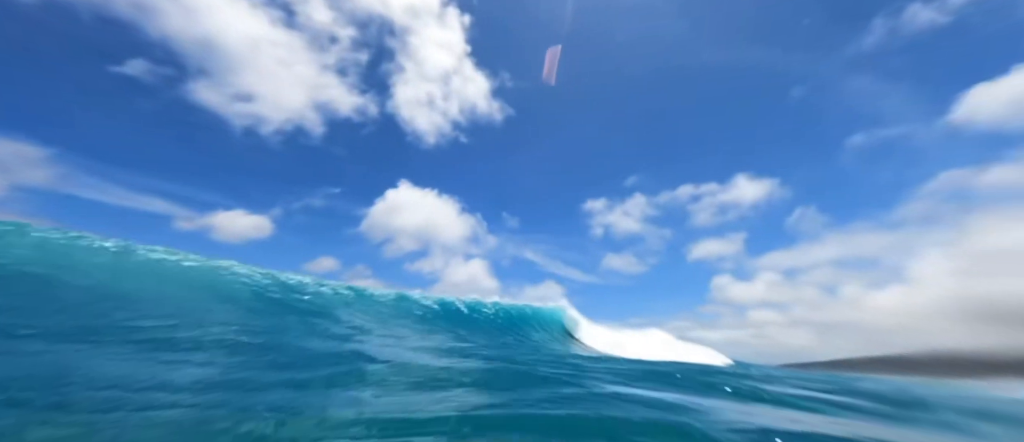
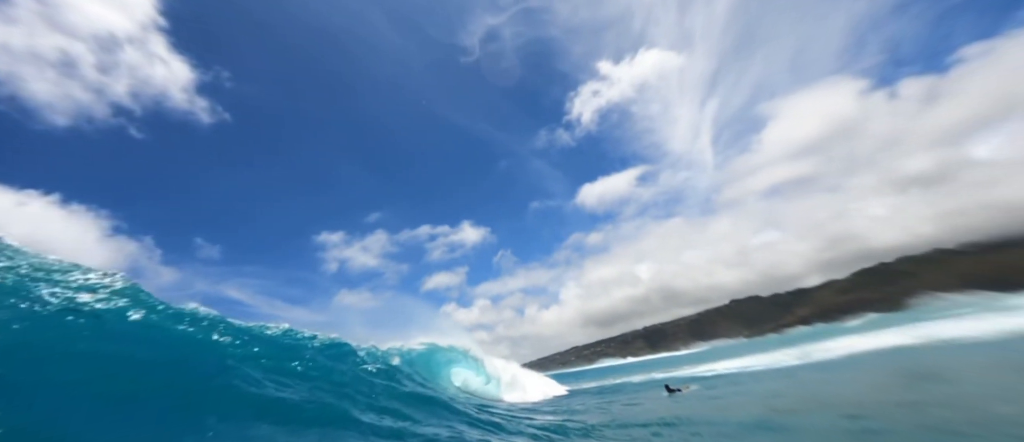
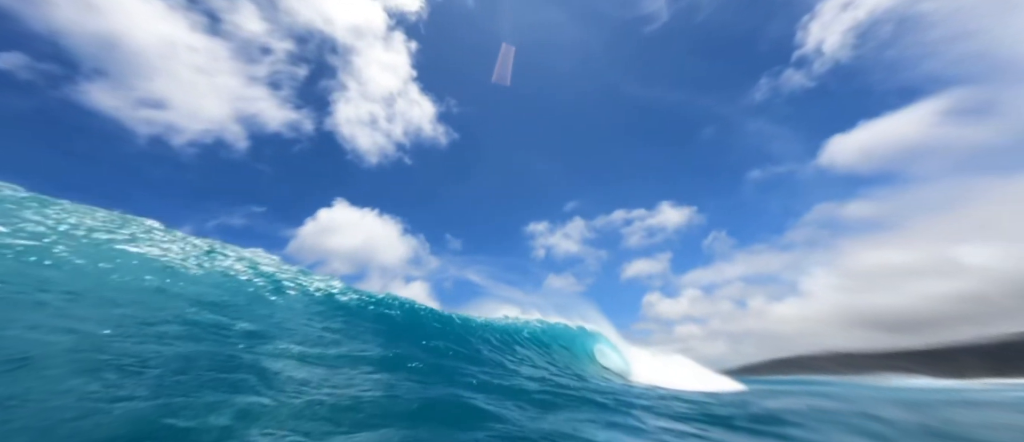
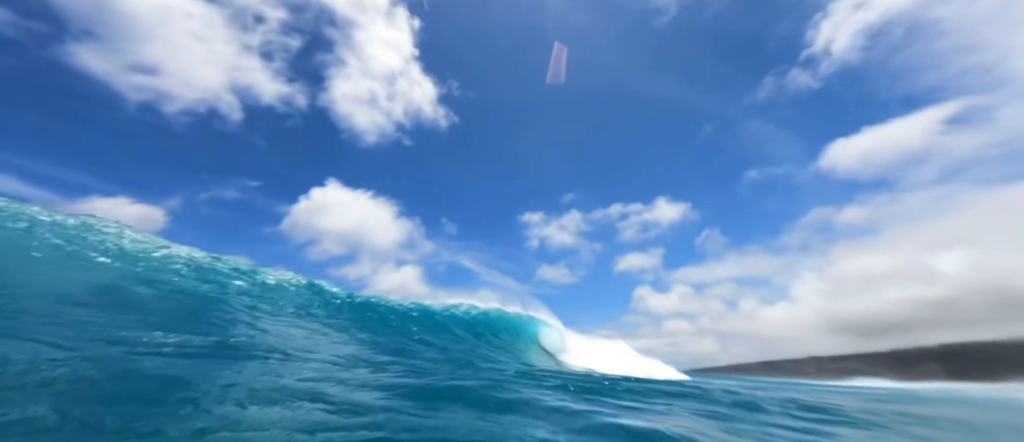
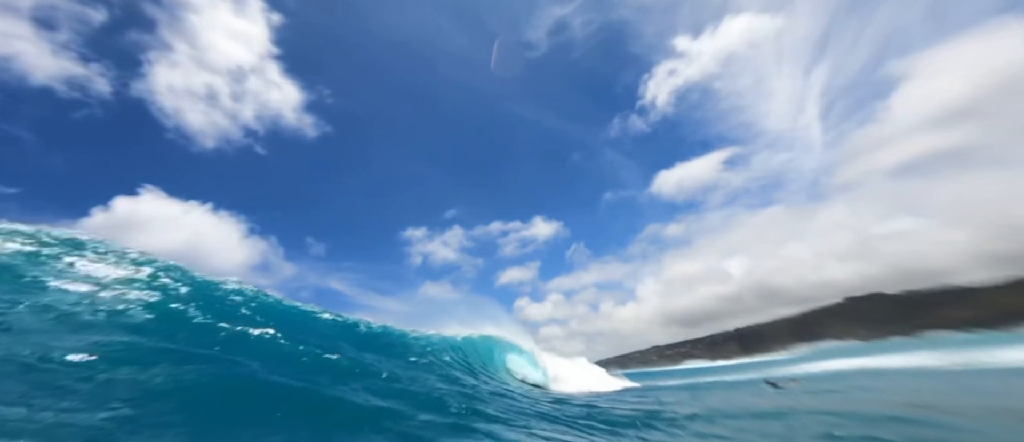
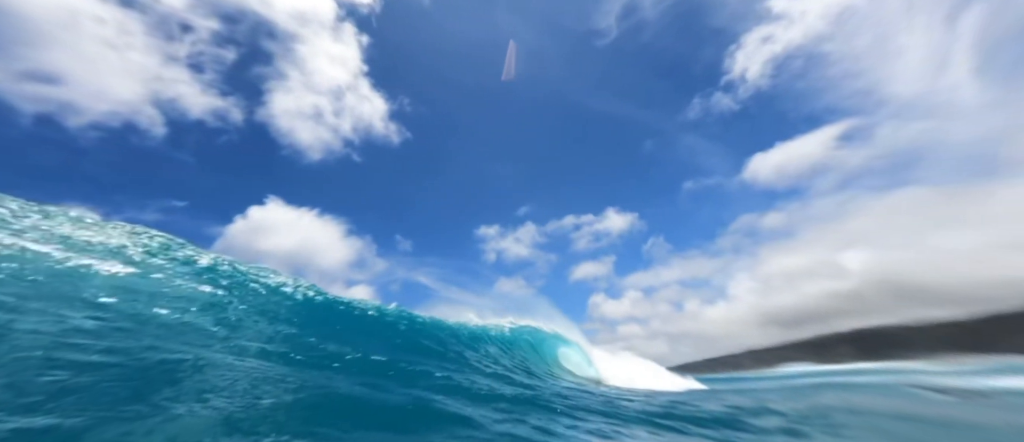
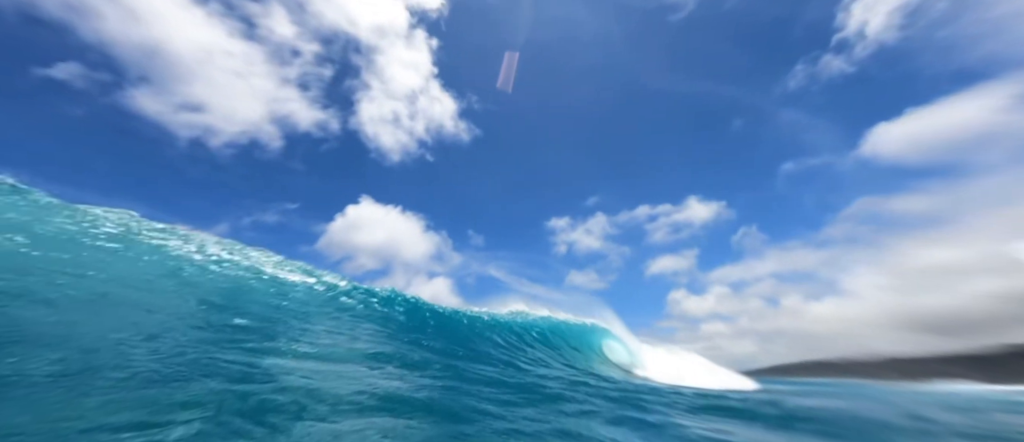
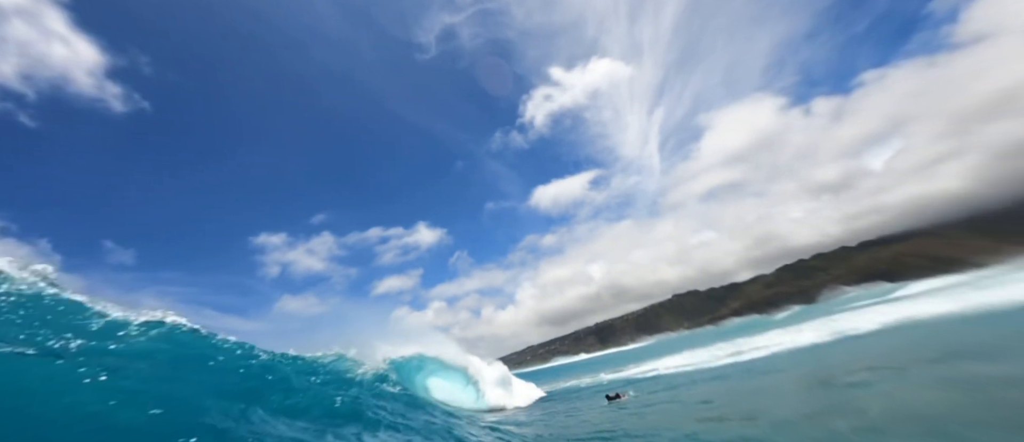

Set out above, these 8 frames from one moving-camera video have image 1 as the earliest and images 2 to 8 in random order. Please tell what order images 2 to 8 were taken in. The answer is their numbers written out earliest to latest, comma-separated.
4, 7, 3, 6, 5, 2, 8
